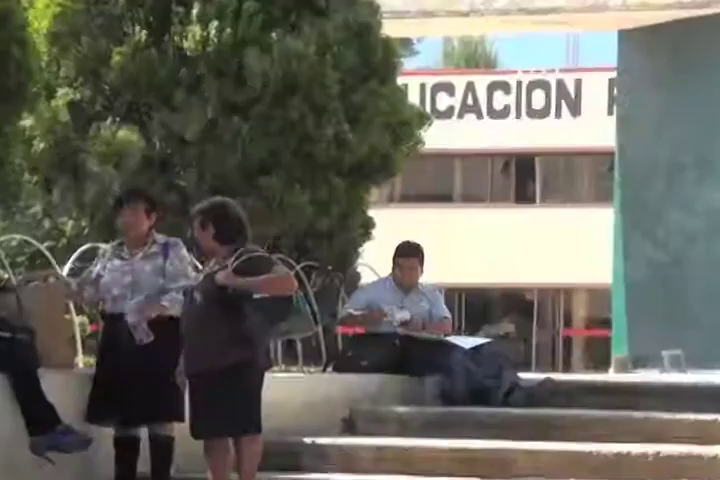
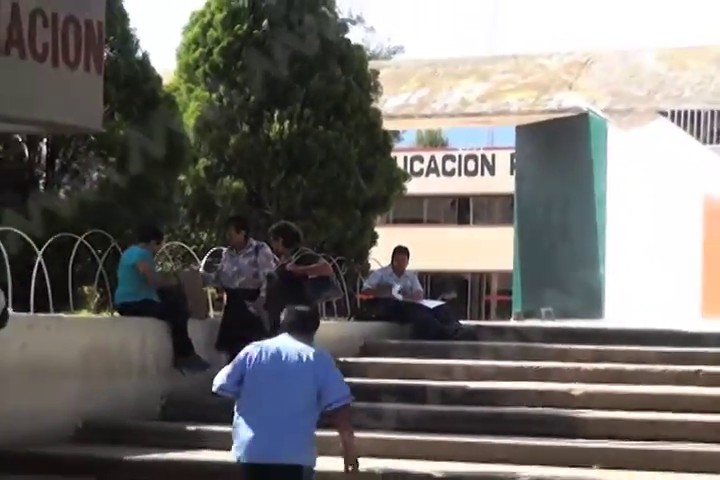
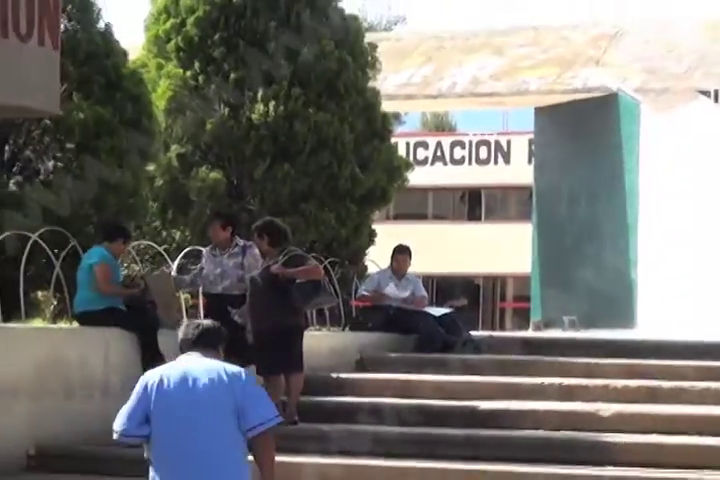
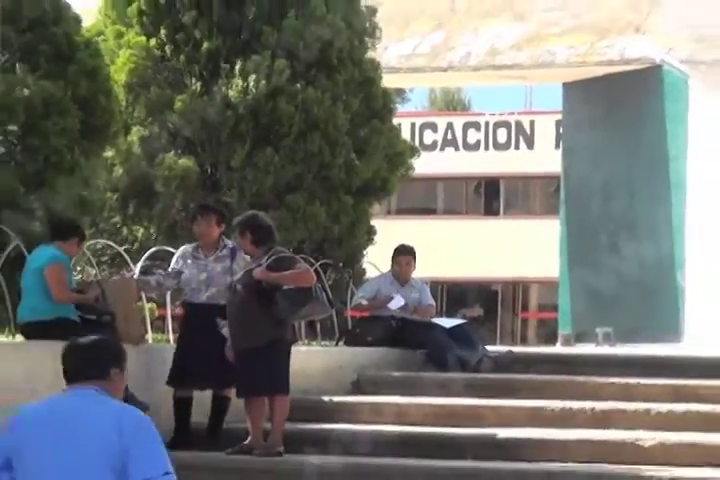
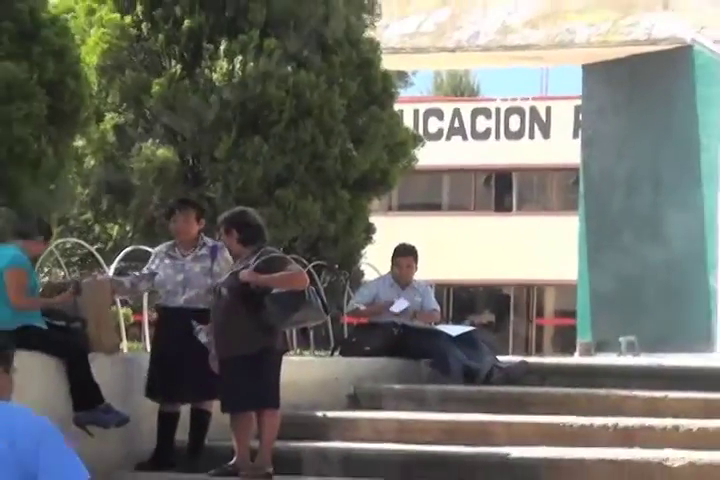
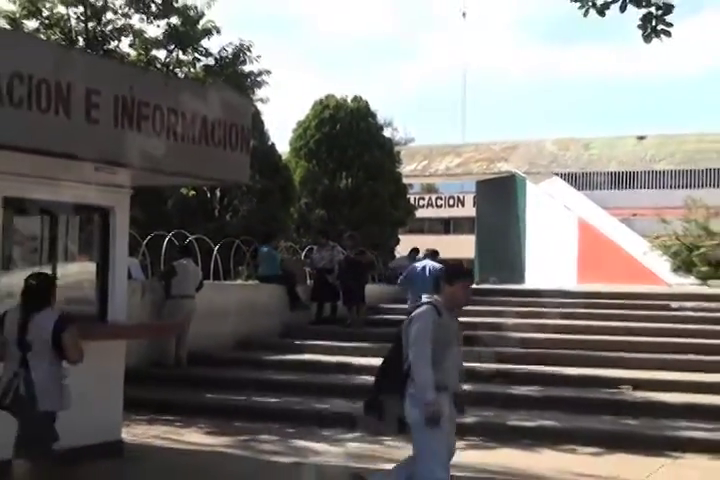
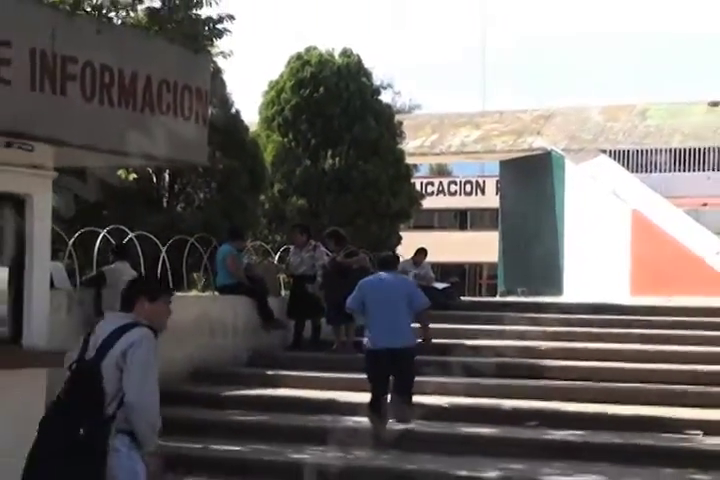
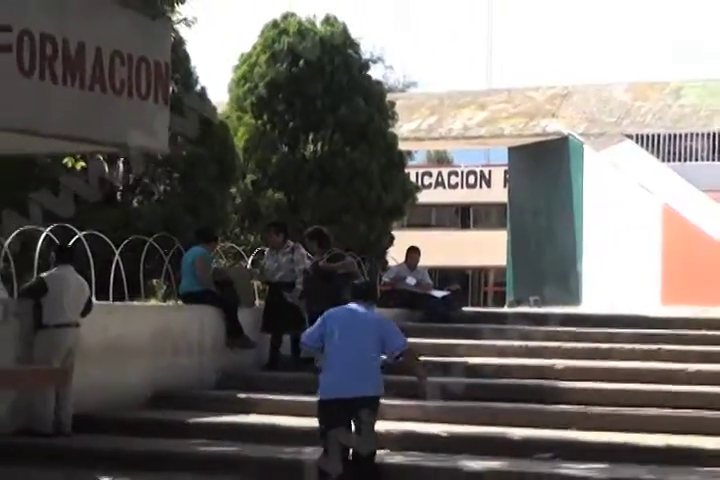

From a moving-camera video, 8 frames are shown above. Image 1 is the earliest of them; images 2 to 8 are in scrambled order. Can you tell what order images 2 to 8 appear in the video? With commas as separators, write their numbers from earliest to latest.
5, 4, 3, 2, 8, 7, 6
